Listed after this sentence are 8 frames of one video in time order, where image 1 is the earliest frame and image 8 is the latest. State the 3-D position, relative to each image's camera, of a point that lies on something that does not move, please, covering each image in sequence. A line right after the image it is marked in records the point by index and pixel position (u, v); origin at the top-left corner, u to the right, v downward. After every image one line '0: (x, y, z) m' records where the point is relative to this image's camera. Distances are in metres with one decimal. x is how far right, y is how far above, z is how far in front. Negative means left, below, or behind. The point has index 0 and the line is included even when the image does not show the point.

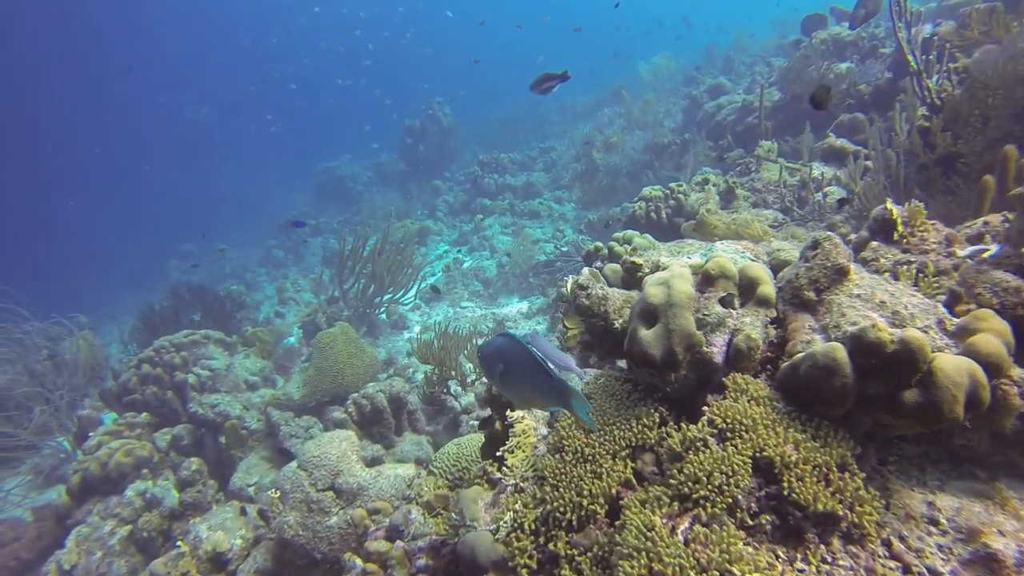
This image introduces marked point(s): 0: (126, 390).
0: (-4.0, -1.1, +7.2) m
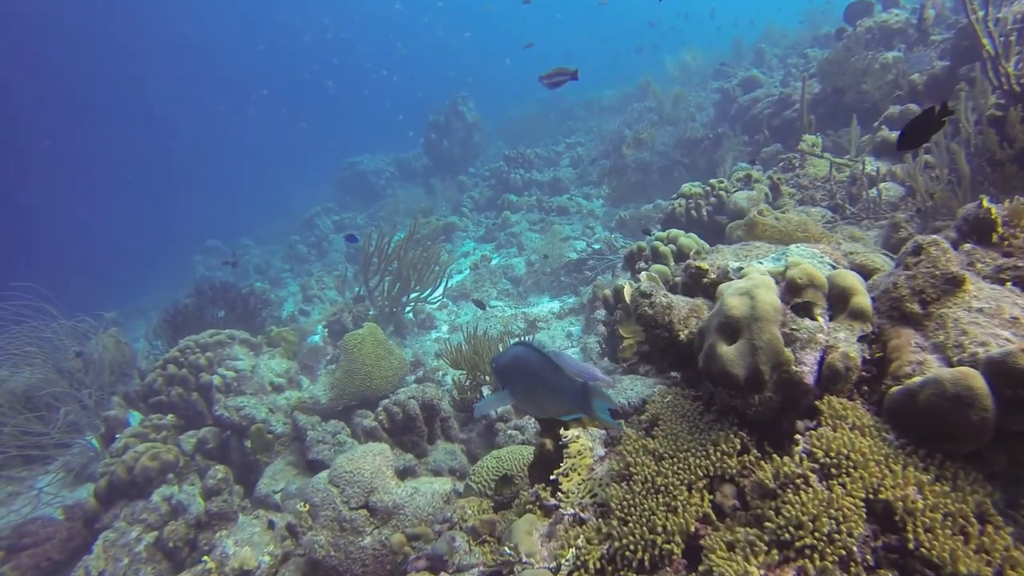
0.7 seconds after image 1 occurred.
0: (-3.6, -1.0, +7.1) m
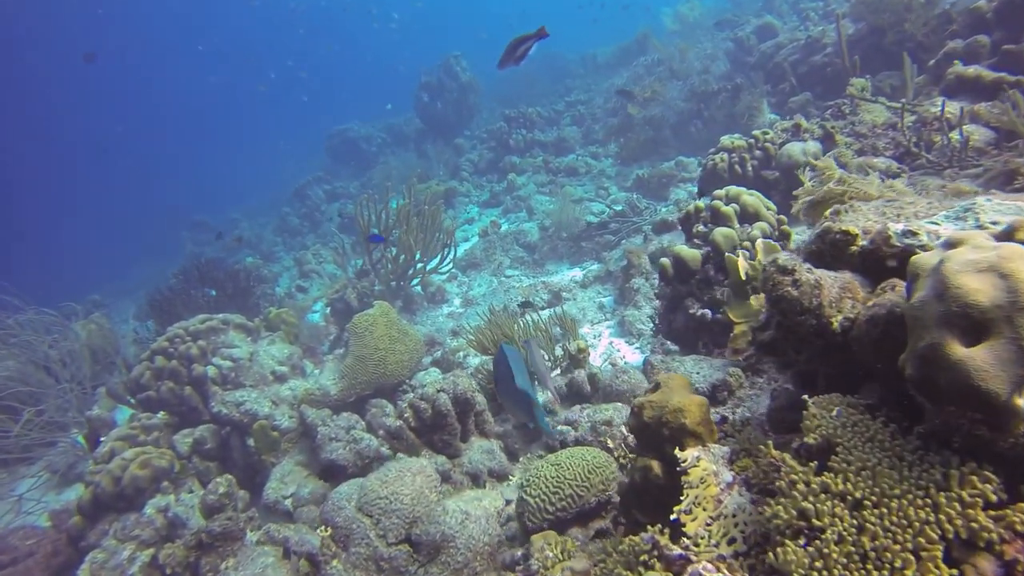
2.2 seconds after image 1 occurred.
0: (-3.4, -0.9, +6.3) m
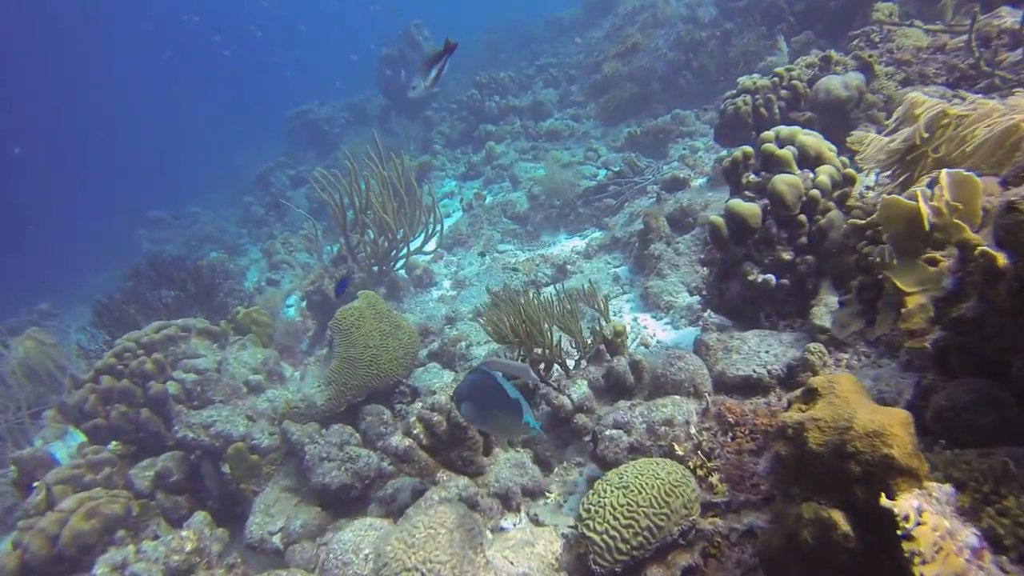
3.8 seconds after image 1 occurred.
0: (-3.2, -0.9, +5.4) m
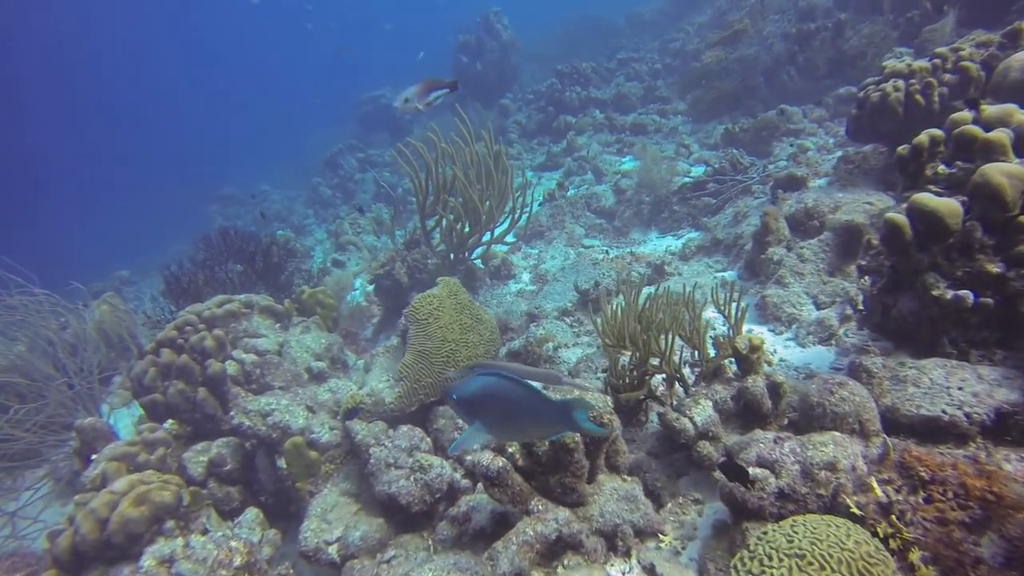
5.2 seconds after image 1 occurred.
0: (-2.6, -0.7, +4.9) m
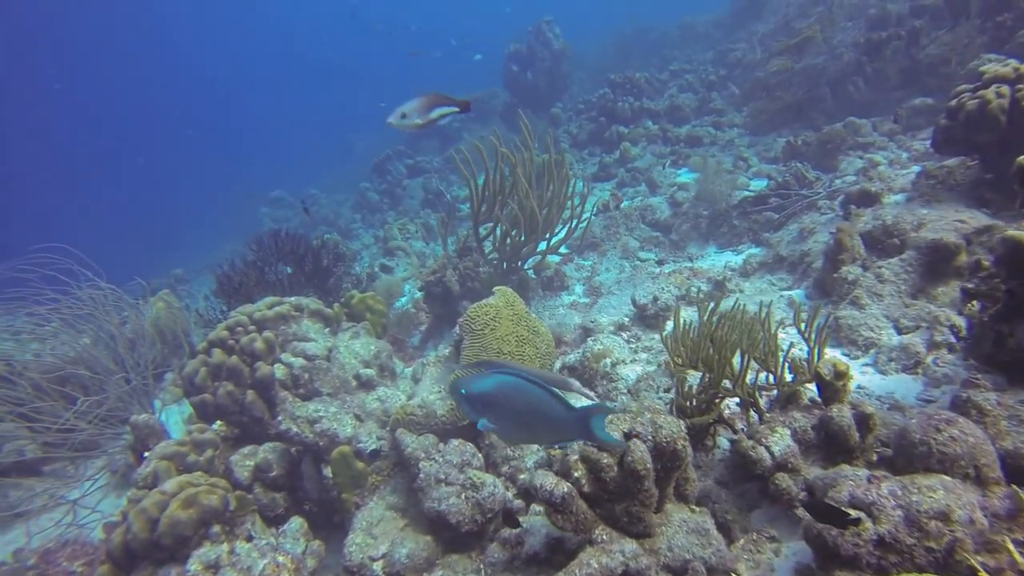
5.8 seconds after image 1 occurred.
0: (-2.2, -0.7, +4.9) m
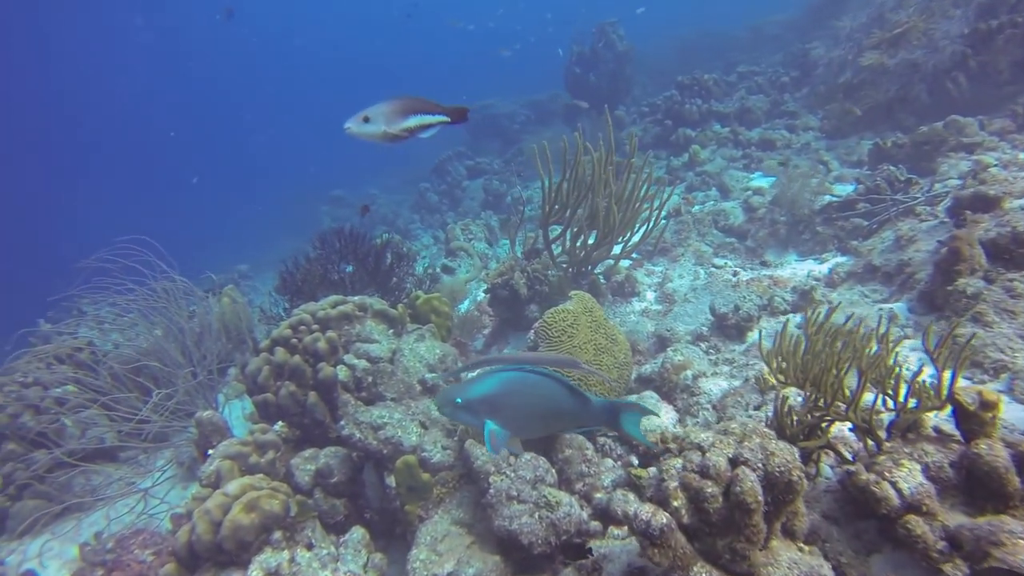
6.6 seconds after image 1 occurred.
0: (-1.8, -0.7, +4.8) m
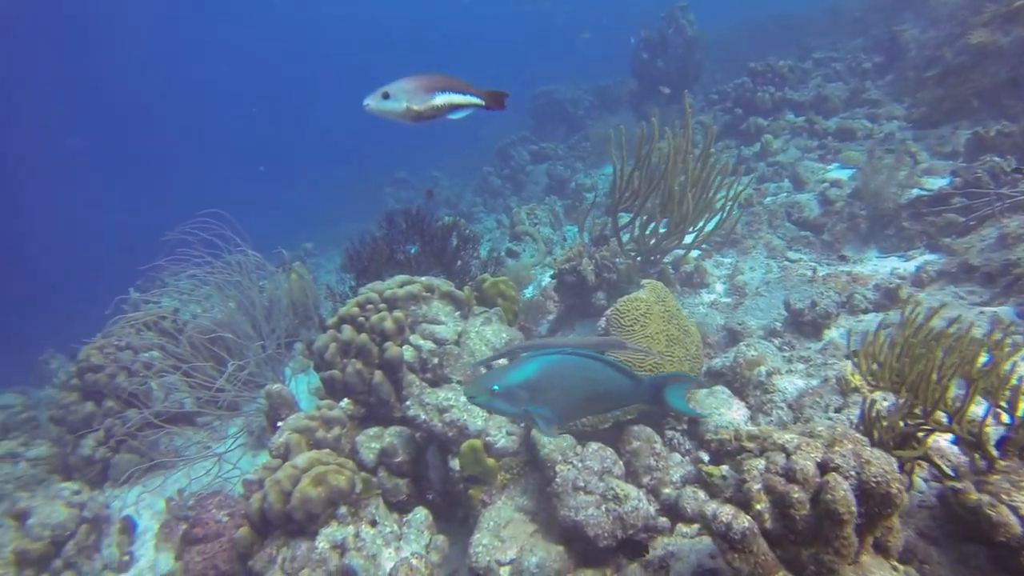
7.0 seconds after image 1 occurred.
0: (-1.3, -0.5, +4.8) m
